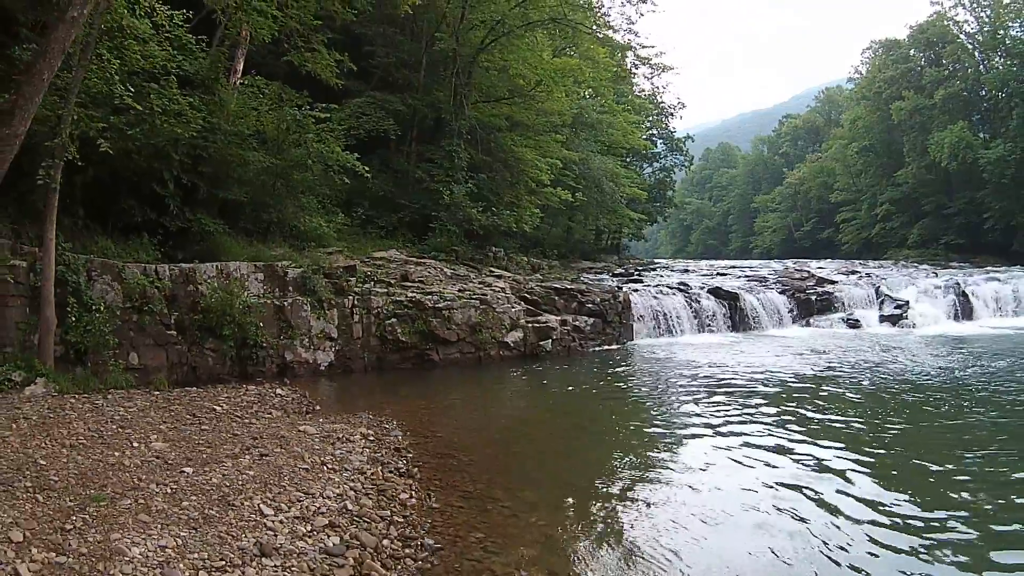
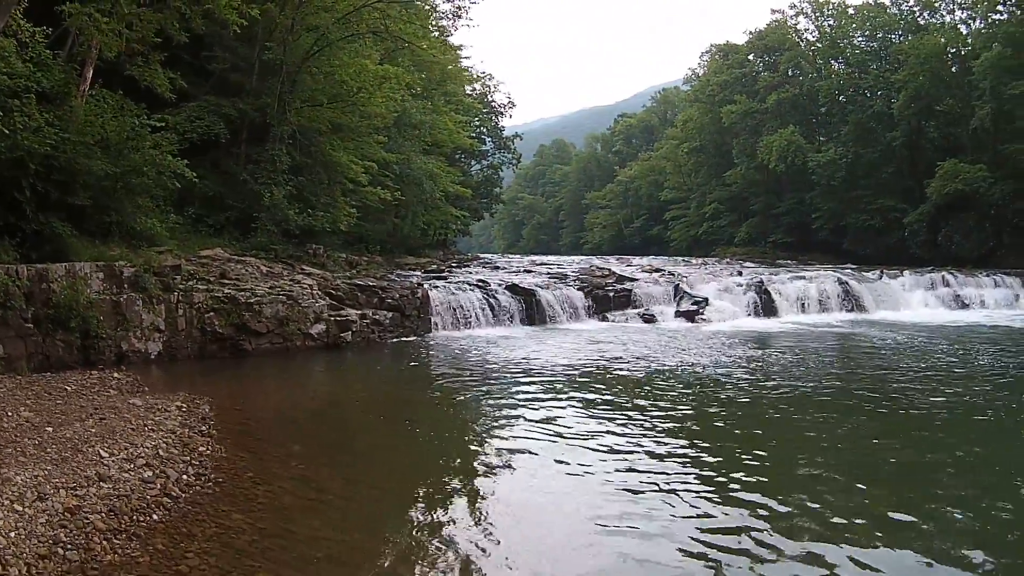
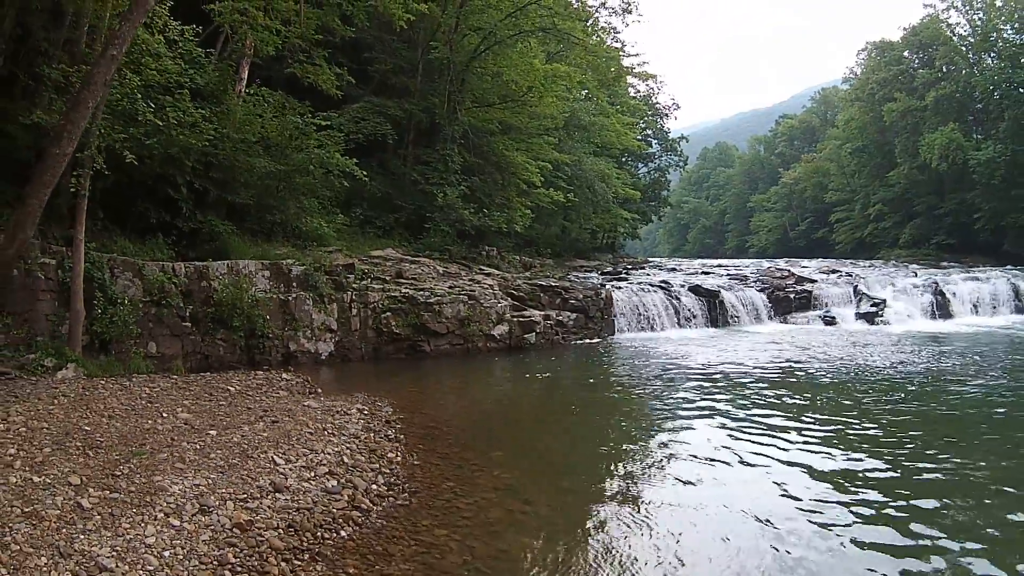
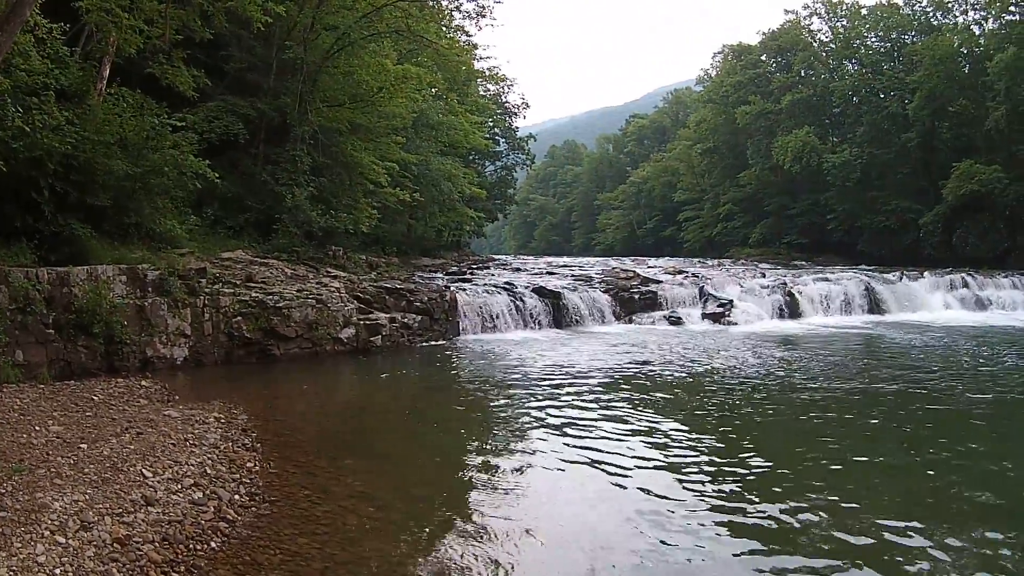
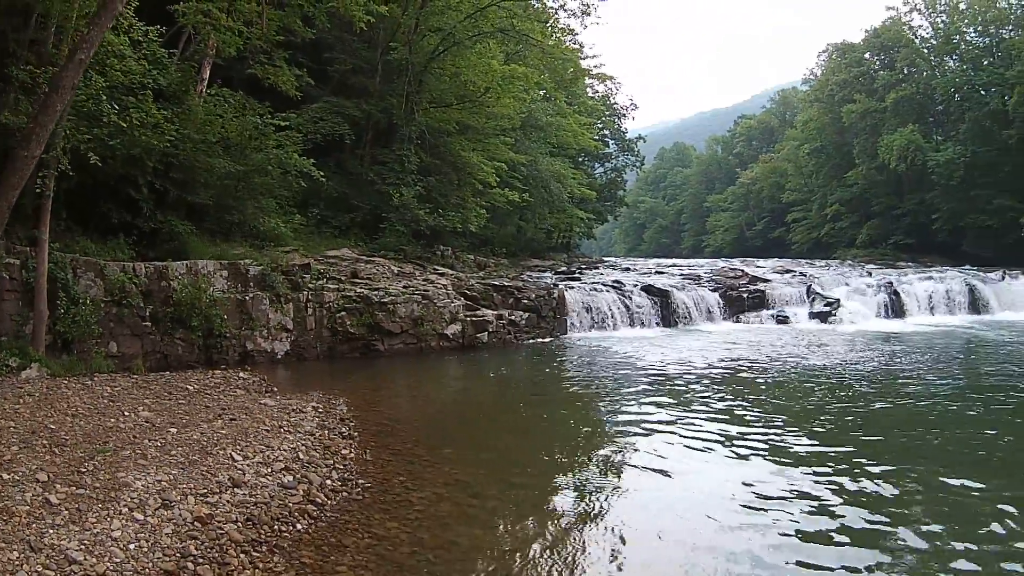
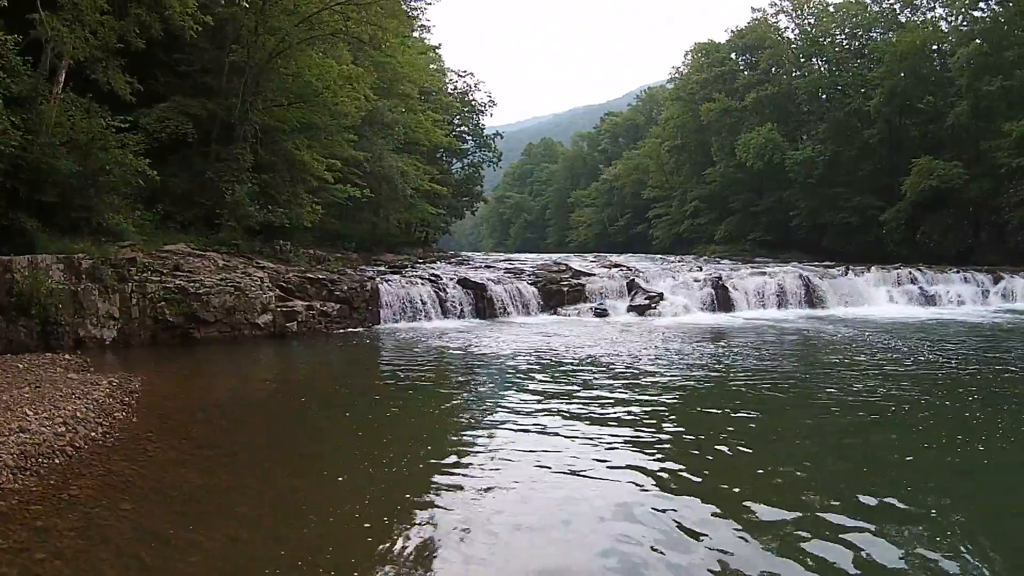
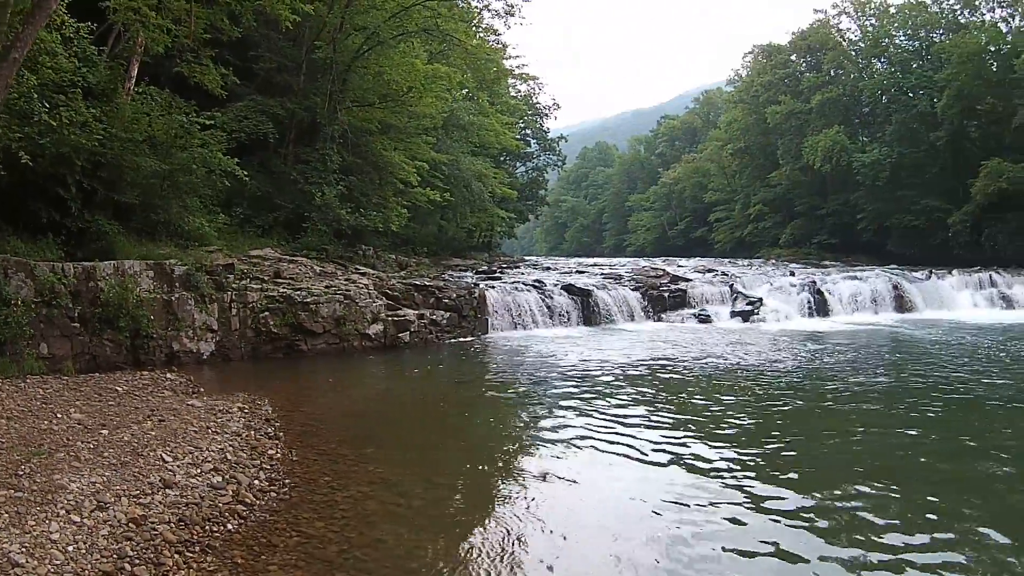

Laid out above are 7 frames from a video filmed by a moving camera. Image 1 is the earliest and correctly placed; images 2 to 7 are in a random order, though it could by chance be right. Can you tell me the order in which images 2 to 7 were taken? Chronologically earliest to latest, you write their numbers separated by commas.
3, 5, 7, 4, 2, 6
